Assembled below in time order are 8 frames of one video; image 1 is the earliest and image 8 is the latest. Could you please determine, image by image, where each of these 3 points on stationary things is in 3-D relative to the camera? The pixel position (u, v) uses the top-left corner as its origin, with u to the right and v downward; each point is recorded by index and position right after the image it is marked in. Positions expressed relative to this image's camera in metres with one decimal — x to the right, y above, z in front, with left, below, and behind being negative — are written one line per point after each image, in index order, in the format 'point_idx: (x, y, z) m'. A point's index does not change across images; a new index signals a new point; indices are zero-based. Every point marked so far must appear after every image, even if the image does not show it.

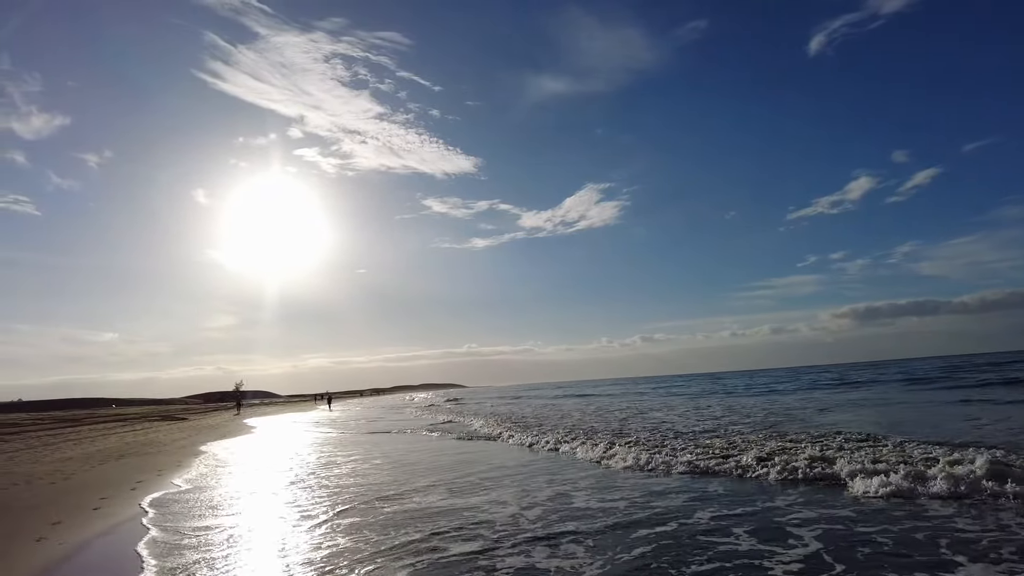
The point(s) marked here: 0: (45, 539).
0: (-7.8, -4.2, +9.4) m
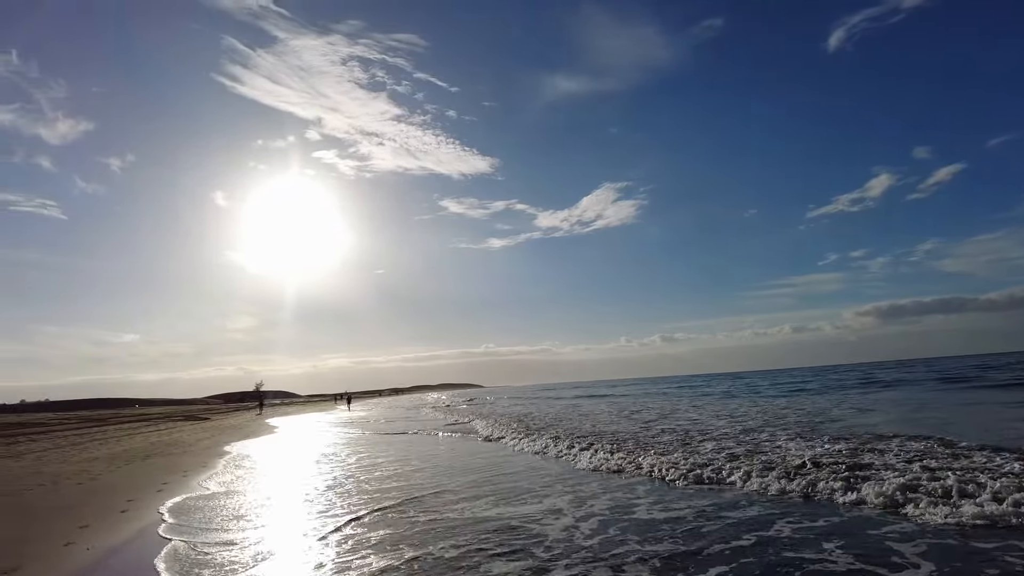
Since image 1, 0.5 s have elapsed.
0: (-7.2, -4.2, +9.2) m
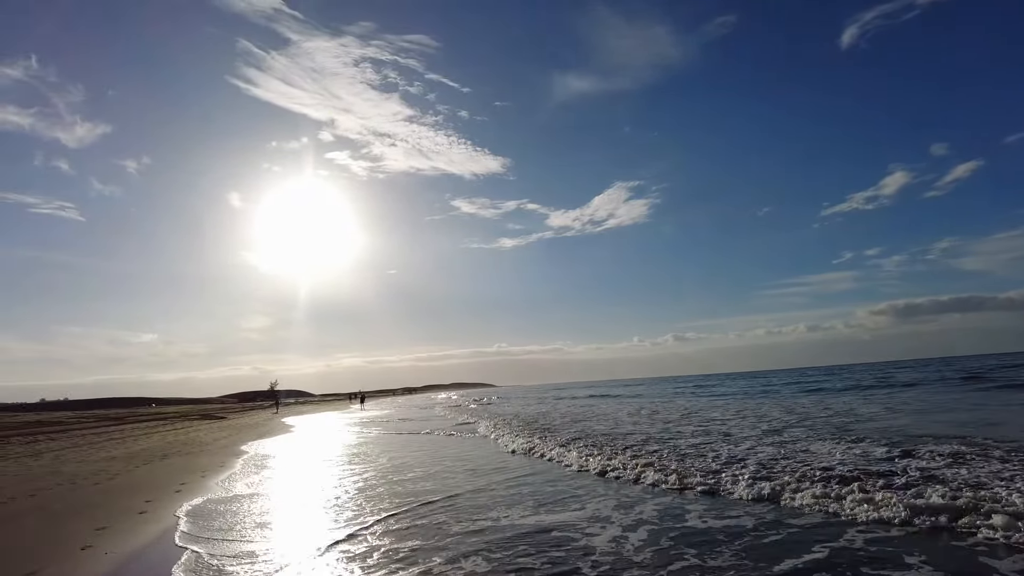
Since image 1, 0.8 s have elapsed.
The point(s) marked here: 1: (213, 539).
0: (-6.7, -4.1, +8.9) m
1: (-4.8, -4.0, +9.0) m
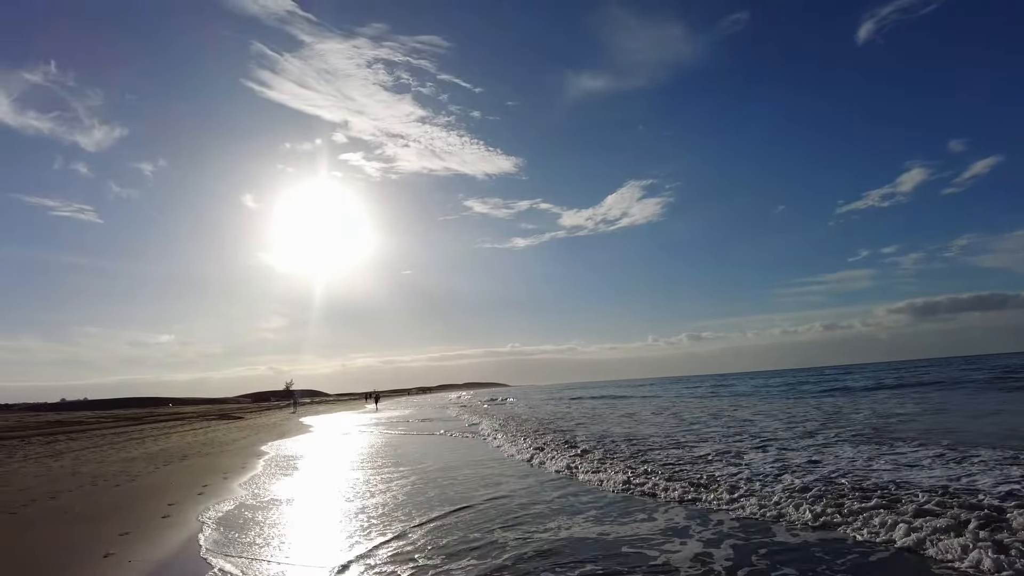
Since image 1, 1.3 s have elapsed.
0: (-6.1, -4.0, +8.6) m
1: (-4.2, -3.9, +8.6) m
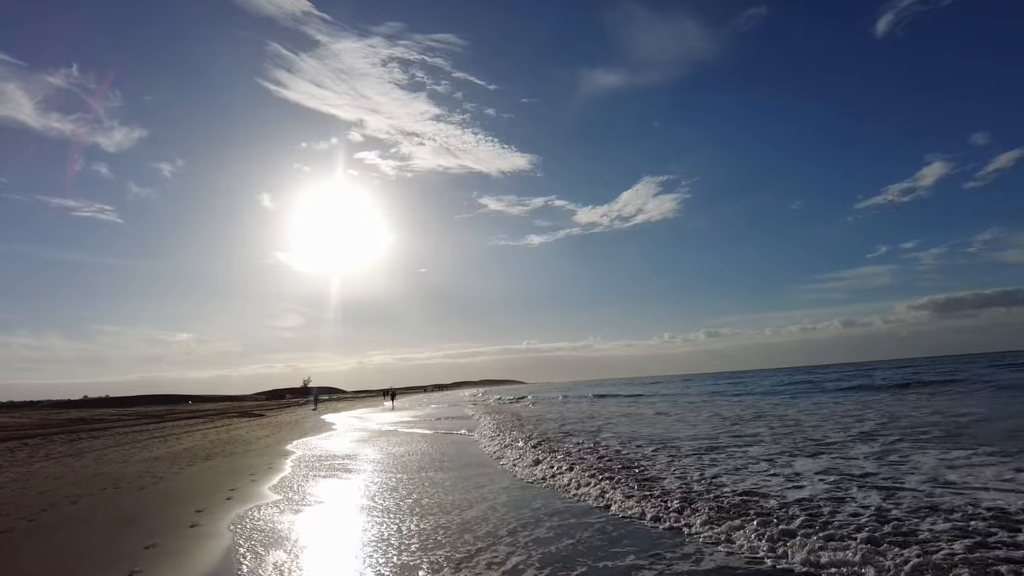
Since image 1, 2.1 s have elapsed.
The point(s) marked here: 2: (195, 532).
0: (-5.2, -3.9, +7.8) m
1: (-3.3, -3.8, +7.8) m
2: (-5.3, -4.0, +9.3) m
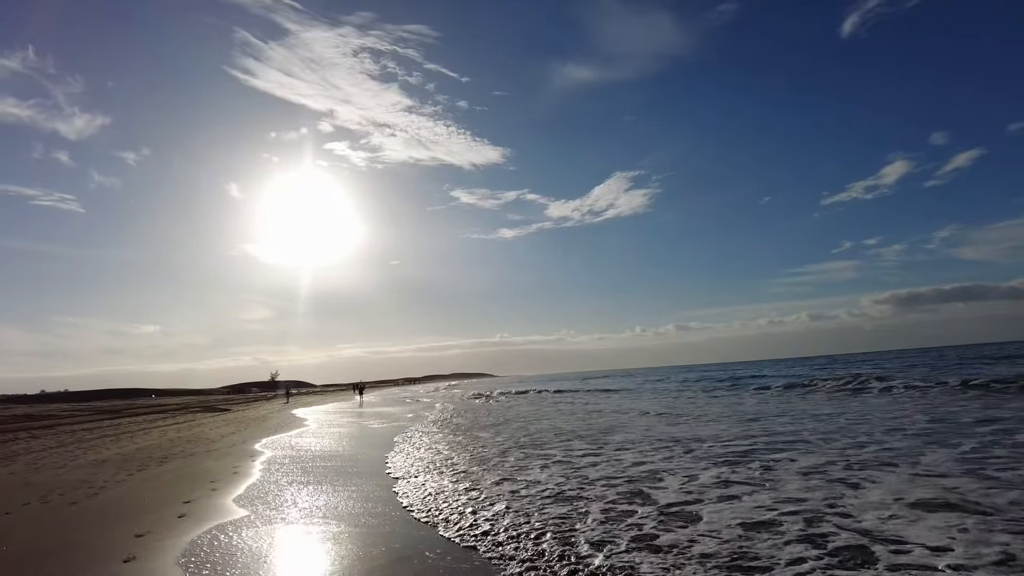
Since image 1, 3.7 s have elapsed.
0: (-4.7, -3.4, +5.6) m
1: (-2.8, -3.3, +5.7) m
2: (-4.9, -3.5, +7.1) m
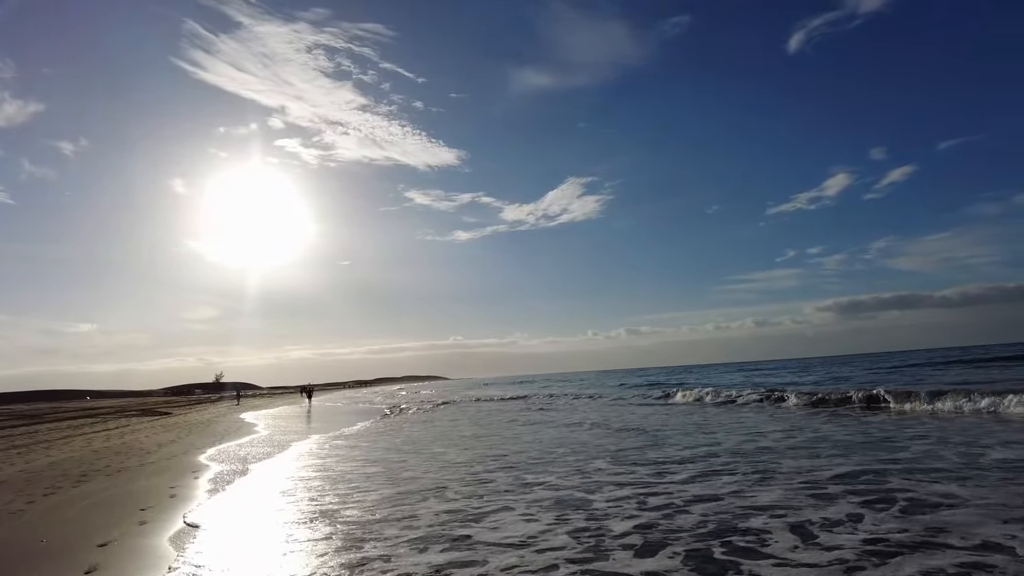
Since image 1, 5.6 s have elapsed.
0: (-3.8, -2.9, +2.9) m
1: (-1.8, -2.8, +3.1) m
2: (-4.1, -3.0, +4.4) m
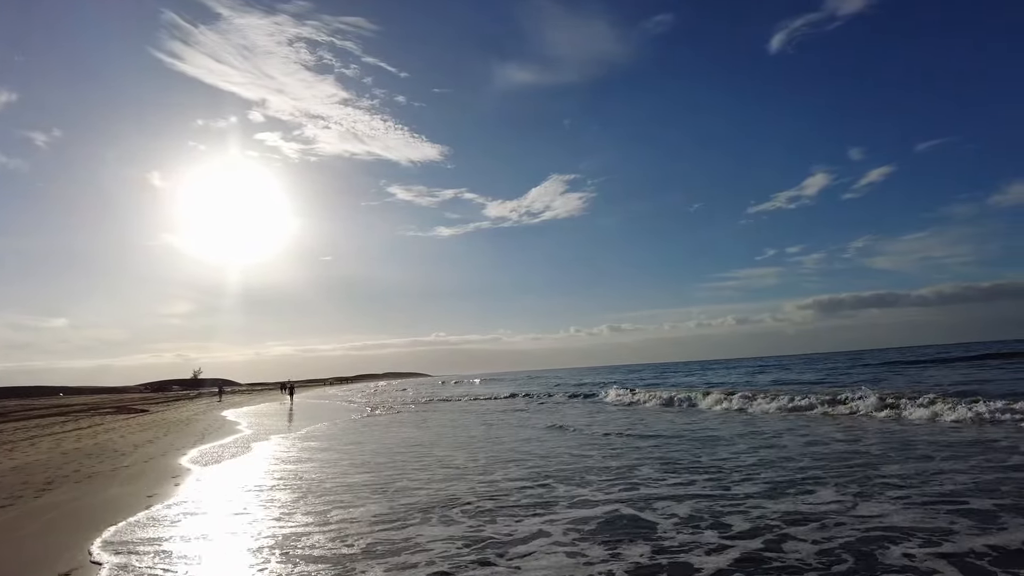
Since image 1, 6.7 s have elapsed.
0: (-3.1, -2.7, +1.6) m
1: (-1.1, -2.6, +1.9) m
2: (-3.4, -2.8, +3.1) m
